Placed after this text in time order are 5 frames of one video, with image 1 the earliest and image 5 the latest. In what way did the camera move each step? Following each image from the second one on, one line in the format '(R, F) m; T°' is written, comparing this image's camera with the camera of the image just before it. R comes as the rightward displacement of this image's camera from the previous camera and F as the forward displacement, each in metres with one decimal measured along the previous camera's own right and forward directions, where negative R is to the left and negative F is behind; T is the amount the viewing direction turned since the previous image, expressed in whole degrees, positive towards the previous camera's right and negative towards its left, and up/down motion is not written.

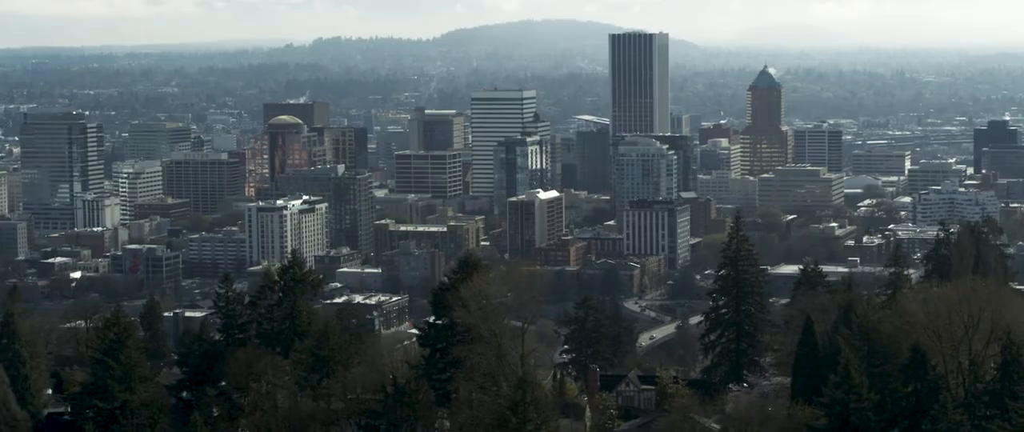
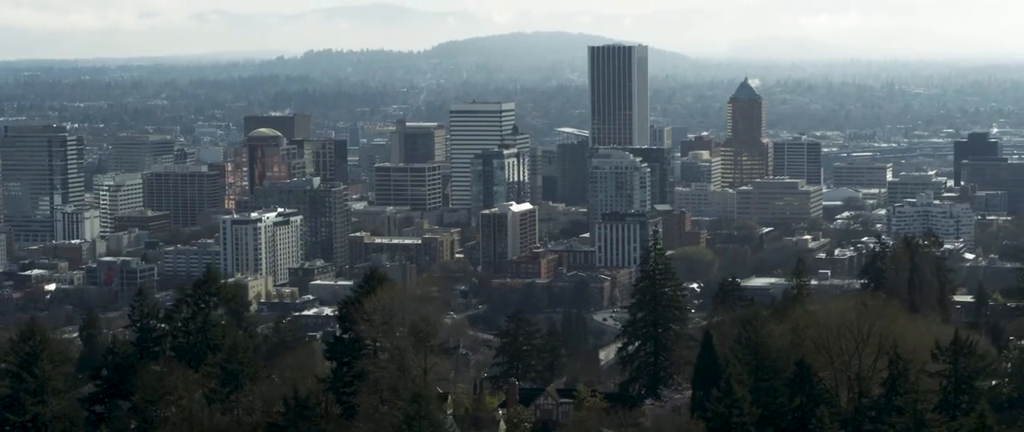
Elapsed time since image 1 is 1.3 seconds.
(+0.6, 0.0) m; -1°
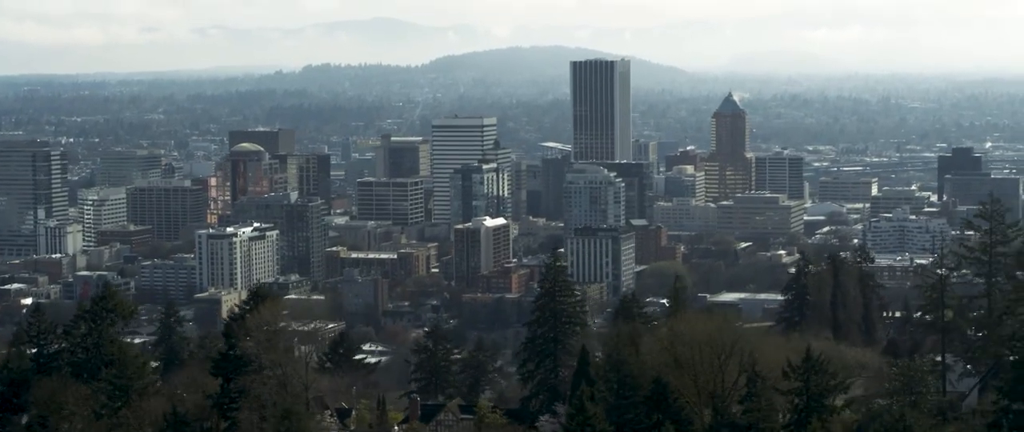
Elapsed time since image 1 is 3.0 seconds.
(+0.9, 0.0) m; -1°
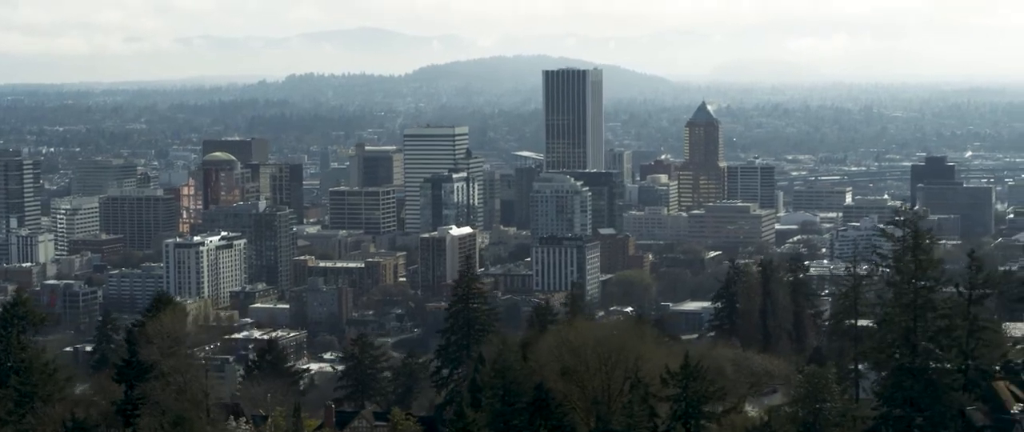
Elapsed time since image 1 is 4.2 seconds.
(+0.6, 0.0) m; -1°
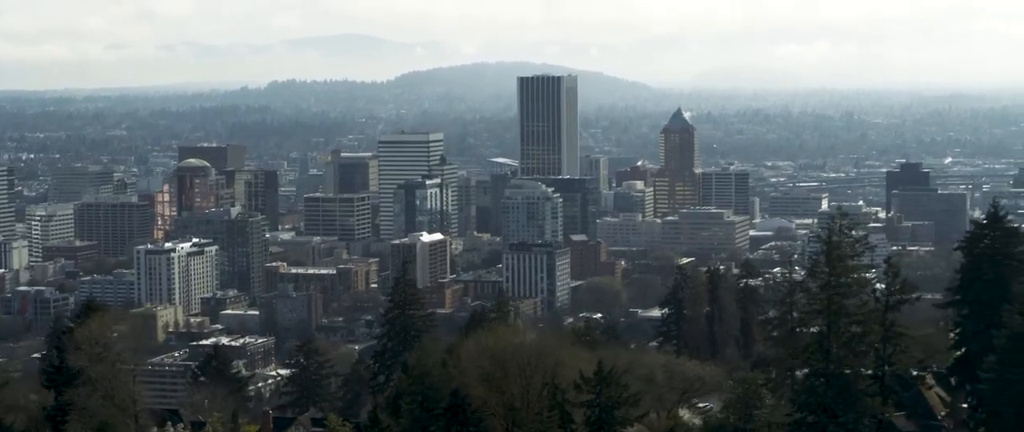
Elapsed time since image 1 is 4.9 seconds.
(+0.4, 0.0) m; 0°
